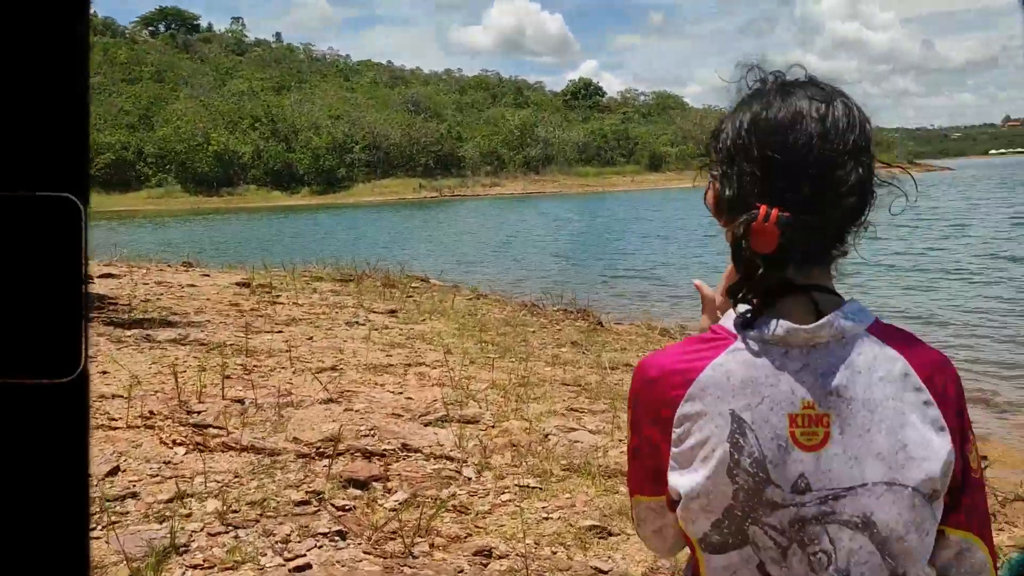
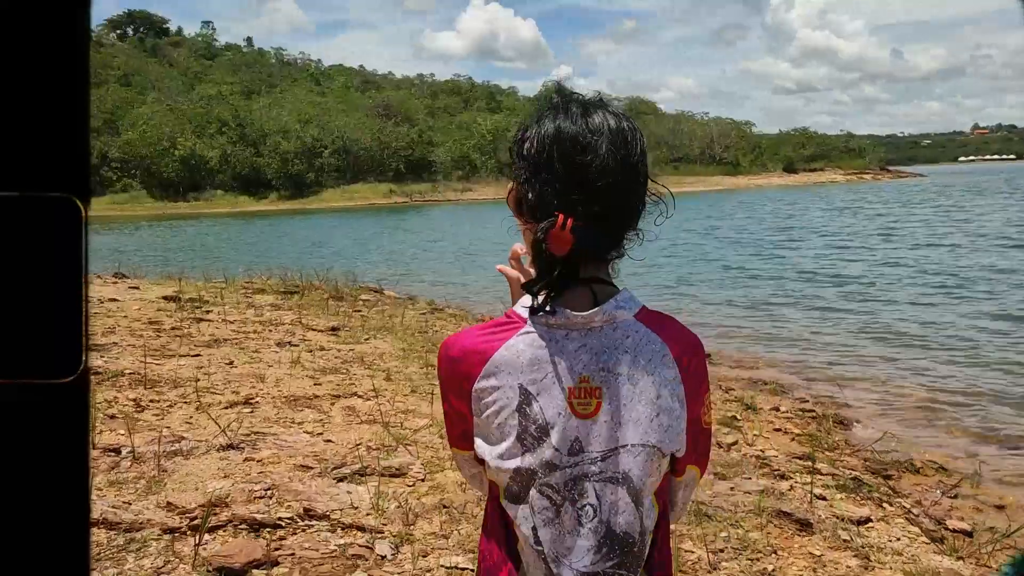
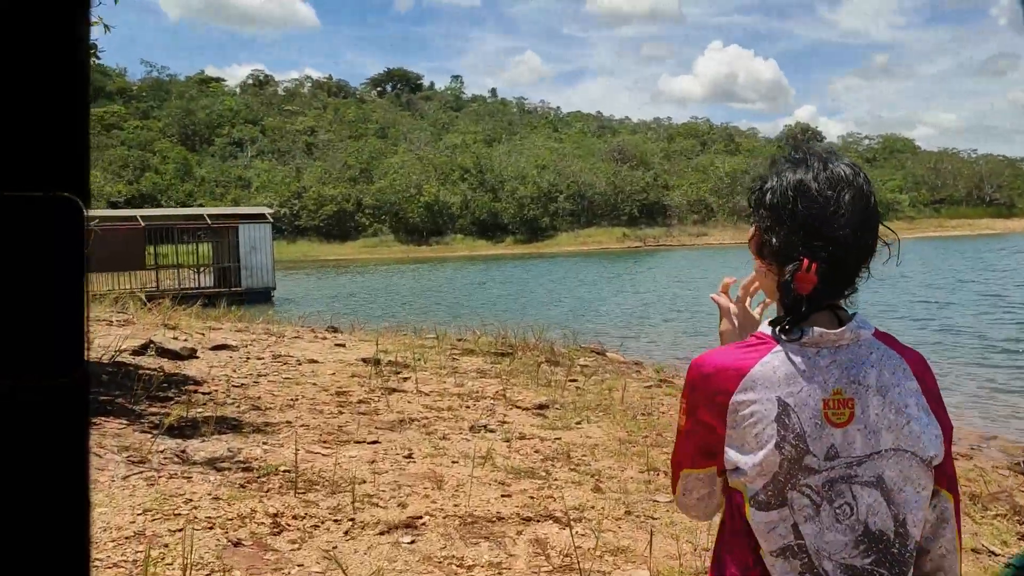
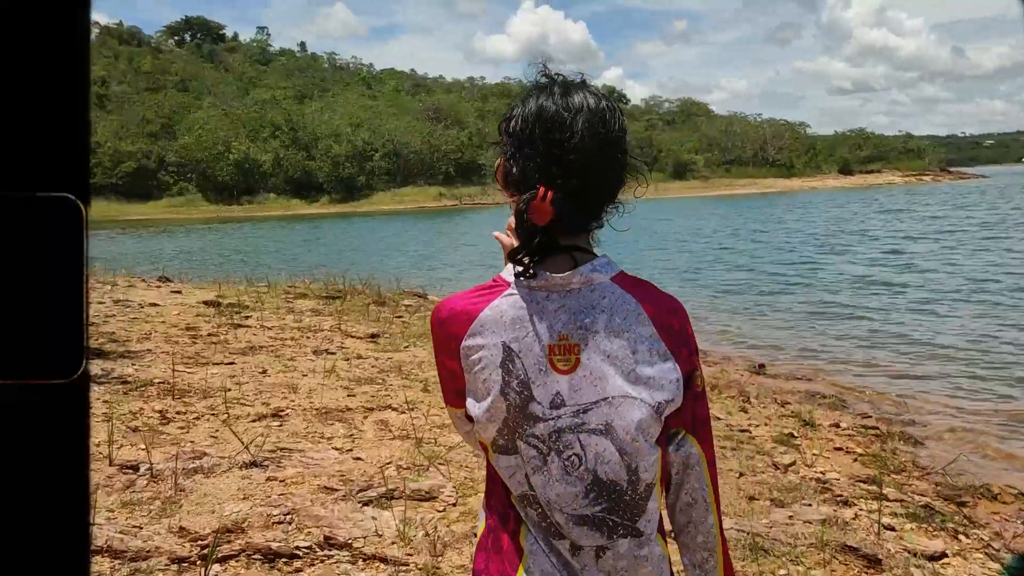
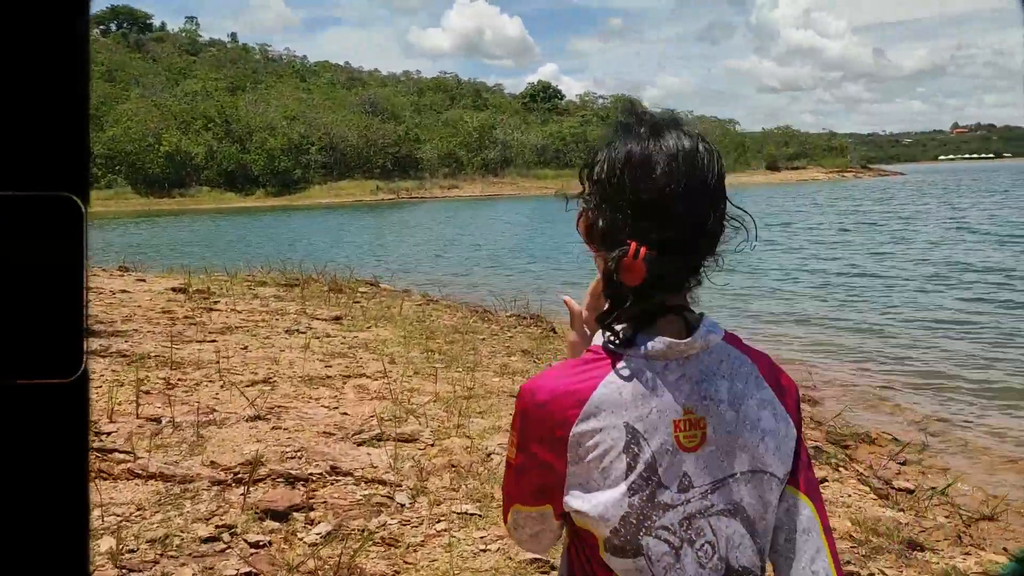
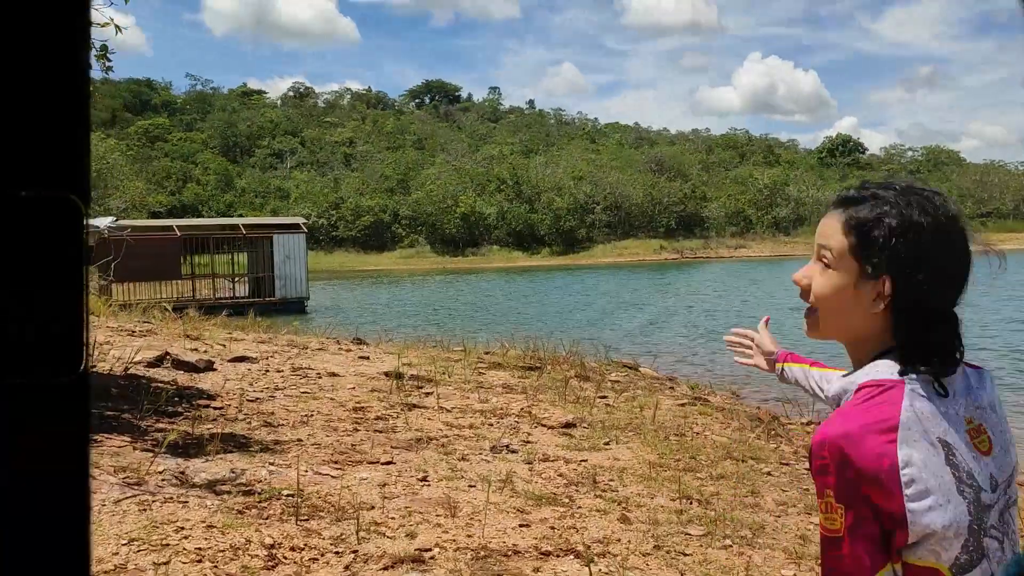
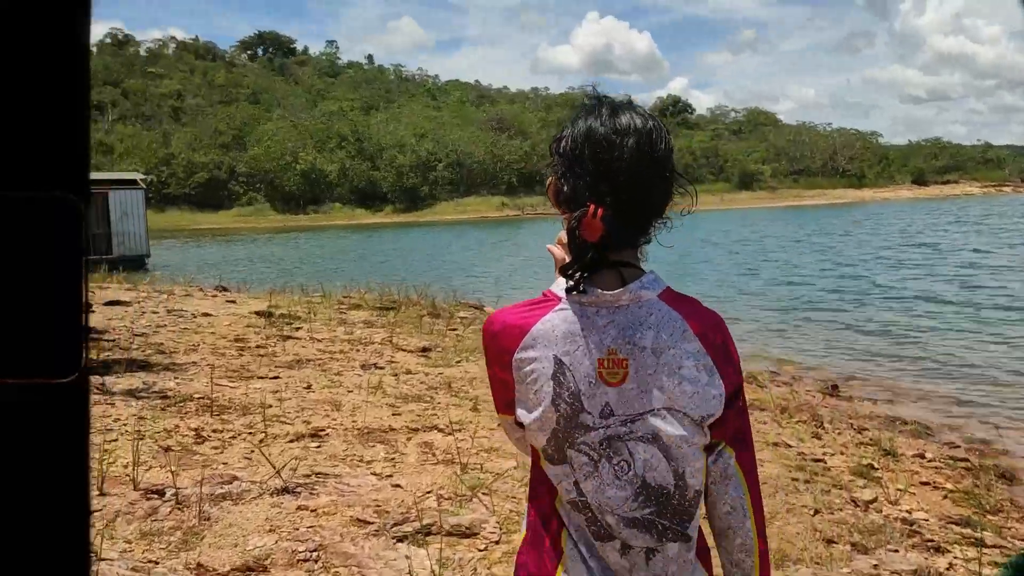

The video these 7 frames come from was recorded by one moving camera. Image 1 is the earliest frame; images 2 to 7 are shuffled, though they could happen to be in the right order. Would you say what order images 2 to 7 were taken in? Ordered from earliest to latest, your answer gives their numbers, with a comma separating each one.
5, 2, 4, 7, 3, 6
